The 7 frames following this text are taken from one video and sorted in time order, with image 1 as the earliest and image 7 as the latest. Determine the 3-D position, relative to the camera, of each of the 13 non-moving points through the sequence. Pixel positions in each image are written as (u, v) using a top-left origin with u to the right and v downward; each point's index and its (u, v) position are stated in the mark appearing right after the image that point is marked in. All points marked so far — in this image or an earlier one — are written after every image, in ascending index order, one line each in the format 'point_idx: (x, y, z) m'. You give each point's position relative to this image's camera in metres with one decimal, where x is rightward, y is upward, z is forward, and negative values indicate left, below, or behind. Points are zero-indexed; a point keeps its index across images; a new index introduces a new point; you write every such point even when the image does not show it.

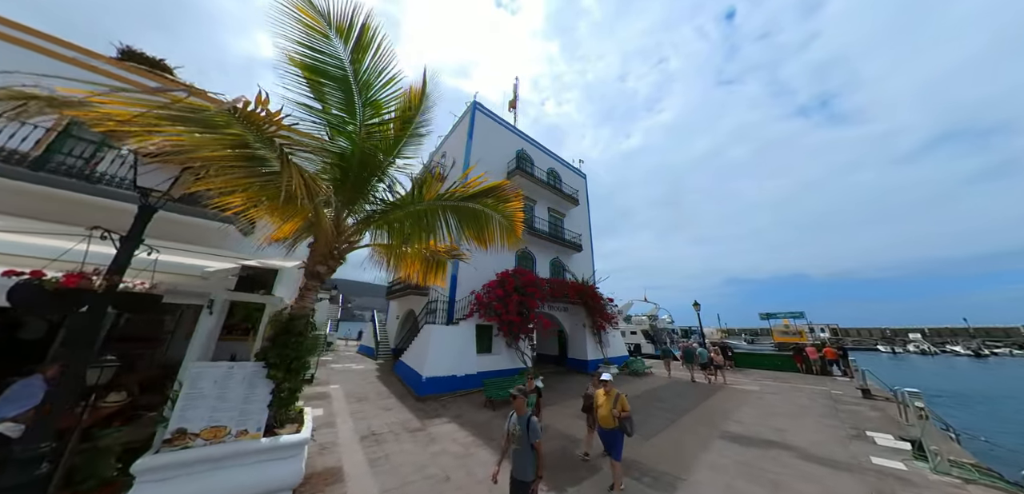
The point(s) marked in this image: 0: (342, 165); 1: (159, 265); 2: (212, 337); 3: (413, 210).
0: (-2.5, +1.2, +3.9) m
1: (-4.6, -0.2, +3.4) m
2: (-4.7, -1.4, +4.0) m
3: (-1.6, +0.5, +4.3) m
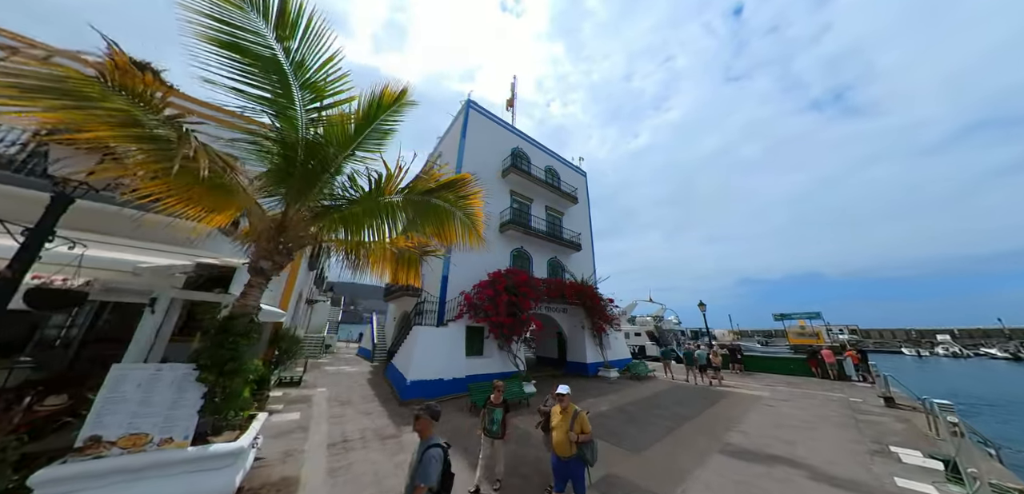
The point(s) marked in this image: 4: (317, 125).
0: (-3.1, +1.3, +3.6) m
1: (-5.1, -0.2, +3.1) m
2: (-5.2, -1.3, +3.8) m
3: (-2.2, +0.6, +3.9) m
4: (-2.7, +1.7, +3.6) m
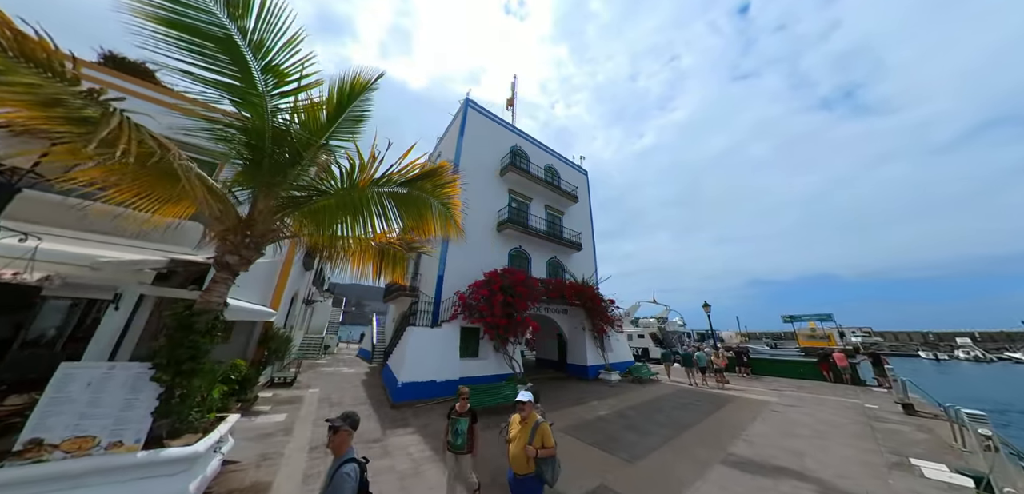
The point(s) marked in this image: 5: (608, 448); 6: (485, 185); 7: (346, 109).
0: (-3.4, +1.4, +3.4) m
1: (-5.4, -0.1, +3.0) m
2: (-5.5, -1.2, +3.6) m
3: (-2.4, +0.7, +3.7) m
4: (-3.0, +1.8, +3.4) m
5: (+2.0, -4.1, +5.4) m
6: (-1.4, +3.1, +13.0) m
7: (-2.5, +2.0, +4.0) m
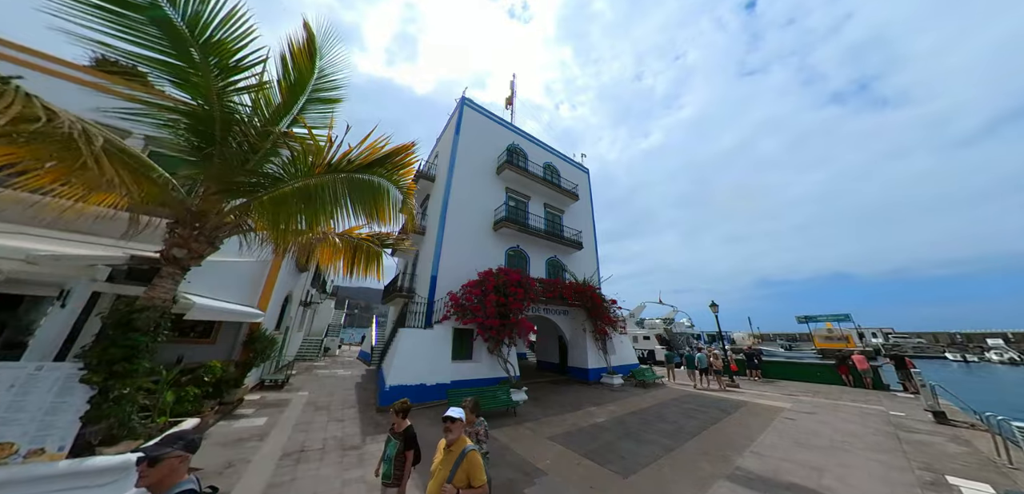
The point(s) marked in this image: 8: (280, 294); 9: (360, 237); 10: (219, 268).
0: (-3.8, +1.5, +3.2) m
1: (-5.8, 0.0, +2.8) m
2: (-5.8, -1.1, +3.4) m
3: (-2.8, +0.8, +3.5) m
4: (-3.4, +1.9, +3.2) m
5: (+1.7, -4.0, +4.9) m
6: (-1.5, +3.1, +12.7) m
7: (-2.9, +2.1, +3.7) m
8: (-8.7, -1.8, +9.8) m
9: (-2.9, +0.2, +5.0) m
10: (-7.4, -0.5, +6.5) m
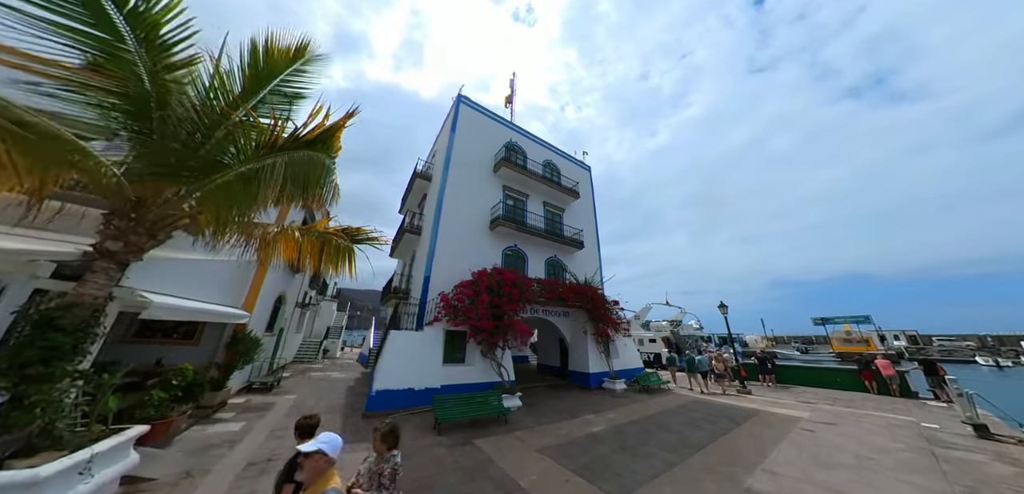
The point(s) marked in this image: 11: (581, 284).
0: (-4.2, +1.6, +2.9) m
1: (-6.2, +0.1, +2.6) m
2: (-6.2, -1.1, +3.2) m
3: (-3.2, +0.9, +3.2) m
4: (-3.8, +2.0, +2.9) m
5: (+1.4, -3.9, +4.5) m
6: (-1.7, +3.1, +12.4) m
7: (-3.3, +2.2, +3.4) m
8: (-8.9, -1.8, +9.6) m
9: (-3.2, +0.3, +4.6) m
10: (-7.7, -0.4, +6.3) m
11: (+3.3, -1.7, +12.3) m
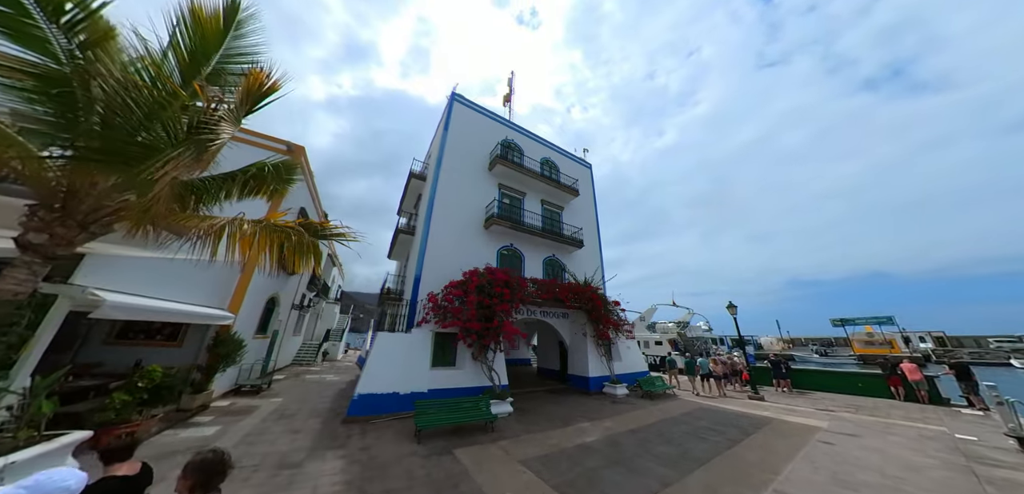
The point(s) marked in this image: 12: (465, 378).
0: (-4.7, +1.7, +2.7) m
1: (-6.7, +0.2, +2.4) m
2: (-6.6, -1.0, +3.0) m
3: (-3.7, +1.0, +2.9) m
4: (-4.3, +2.1, +2.7) m
5: (+1.0, -3.8, +4.0) m
6: (-1.9, +3.1, +12.1) m
7: (-3.8, +2.3, +3.2) m
8: (-9.1, -1.8, +9.5) m
9: (-3.6, +0.4, +4.4) m
10: (-8.1, -0.4, +6.2) m
11: (+3.1, -1.7, +11.8) m
12: (-1.5, -4.1, +8.3) m
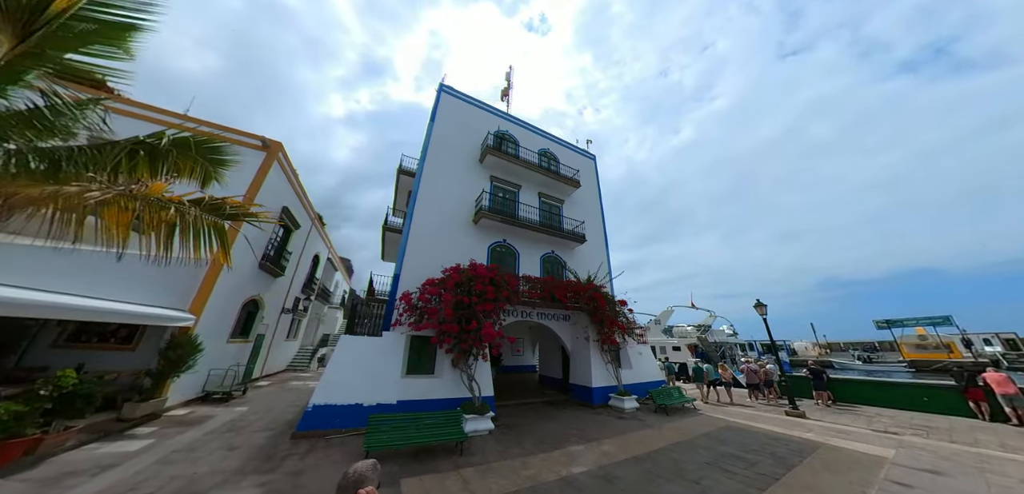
0: (-5.5, +1.9, +2.0) m
1: (-7.6, +0.4, +1.8) m
2: (-7.4, -0.8, +2.4) m
3: (-4.5, +1.3, +2.2) m
4: (-5.2, +2.4, +2.0) m
5: (+0.3, -3.4, +2.9) m
6: (-2.2, +3.3, +11.3) m
7: (-4.6, +2.6, +2.5) m
8: (-9.5, -1.8, +9.0) m
9: (-4.4, +0.6, +3.6) m
10: (-8.7, -0.3, +5.6) m
11: (+2.8, -1.4, +10.6) m
12: (-1.9, -3.9, +7.3) m
